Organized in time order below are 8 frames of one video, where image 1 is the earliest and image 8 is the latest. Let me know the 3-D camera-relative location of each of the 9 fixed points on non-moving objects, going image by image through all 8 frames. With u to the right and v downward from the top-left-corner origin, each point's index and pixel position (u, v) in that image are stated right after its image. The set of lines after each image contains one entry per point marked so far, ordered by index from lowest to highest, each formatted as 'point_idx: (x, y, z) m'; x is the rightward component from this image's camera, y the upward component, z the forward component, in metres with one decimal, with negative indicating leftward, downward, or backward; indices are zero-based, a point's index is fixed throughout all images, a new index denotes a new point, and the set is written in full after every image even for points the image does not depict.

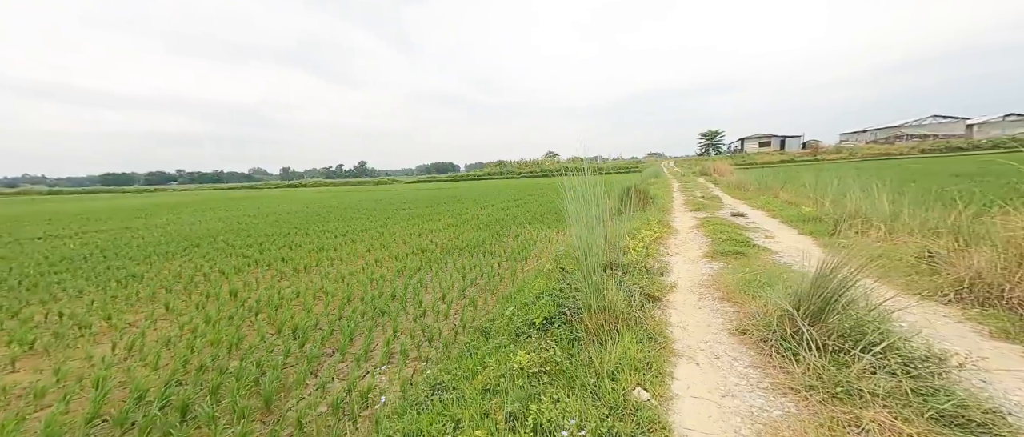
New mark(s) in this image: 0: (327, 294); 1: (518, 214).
0: (-4.5, -1.9, +7.8) m
1: (+0.3, -0.1, +16.0) m
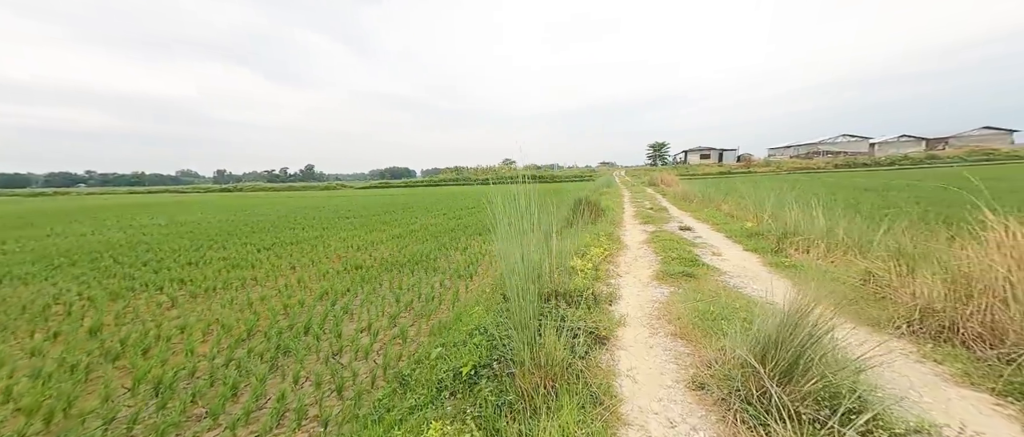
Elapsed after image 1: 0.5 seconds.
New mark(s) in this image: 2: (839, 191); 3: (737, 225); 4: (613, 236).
0: (-5.8, -2.2, +6.3) m
1: (-2.0, -0.6, +15.1) m
2: (+17.1, +1.3, +16.6) m
3: (+5.9, -0.2, +8.3) m
4: (+2.5, -0.4, +8.0) m
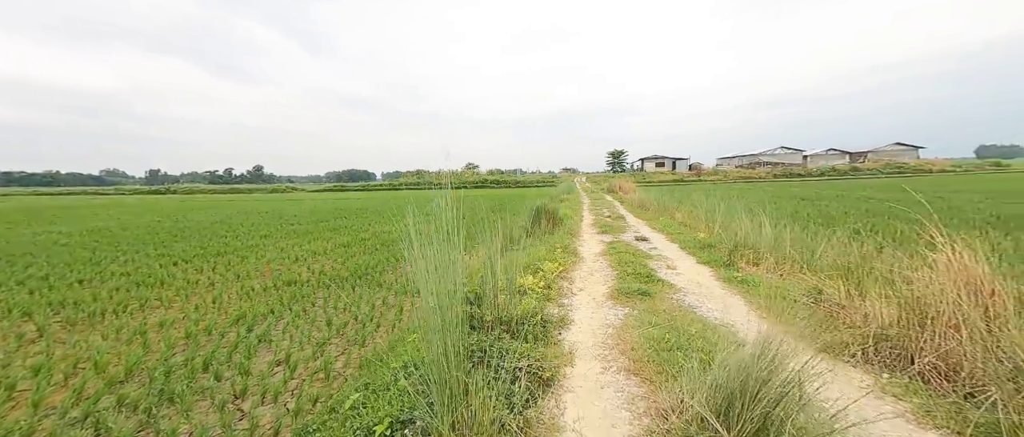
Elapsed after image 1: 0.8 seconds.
0: (-6.7, -2.4, +5.1) m
1: (-3.9, -0.9, +14.2) m
2: (+14.9, +0.9, +17.8) m
3: (+4.7, -0.5, +8.3) m
4: (+1.4, -0.7, +7.6) m
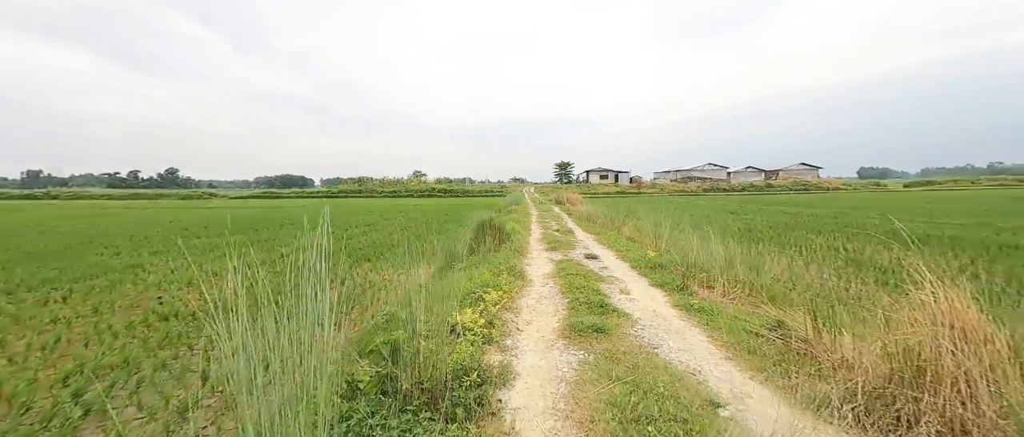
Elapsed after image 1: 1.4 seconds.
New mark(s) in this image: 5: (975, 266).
0: (-7.5, -2.7, +3.1) m
1: (-6.2, -1.4, +12.6) m
2: (+11.9, +0.2, +19.1) m
3: (+3.3, -0.9, +8.1) m
4: (+0.1, -1.1, +6.9) m
5: (+10.6, -1.2, +7.3) m
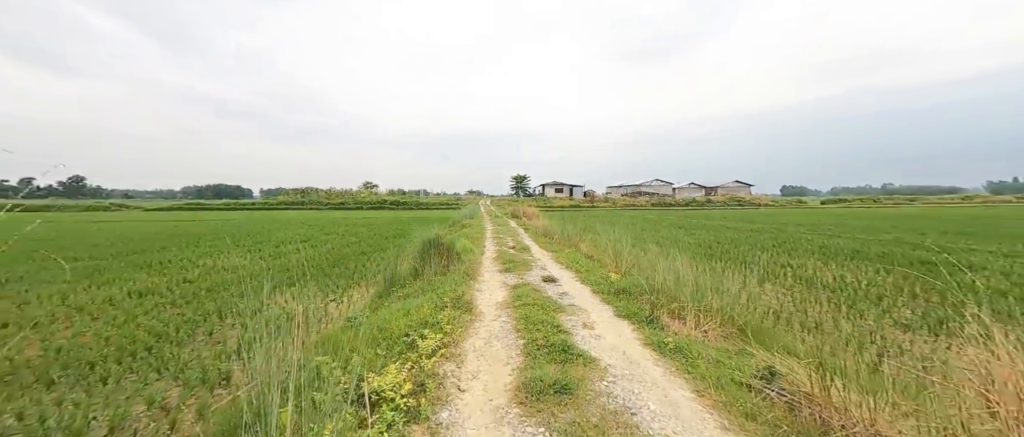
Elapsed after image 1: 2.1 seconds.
0: (-8.0, -2.9, +1.1) m
1: (-7.9, -2.0, +10.7) m
2: (+9.2, -0.7, +19.6) m
3: (+2.1, -1.3, +7.5) m
4: (-0.9, -1.4, +5.9) m
5: (+9.5, -1.6, +7.6) m
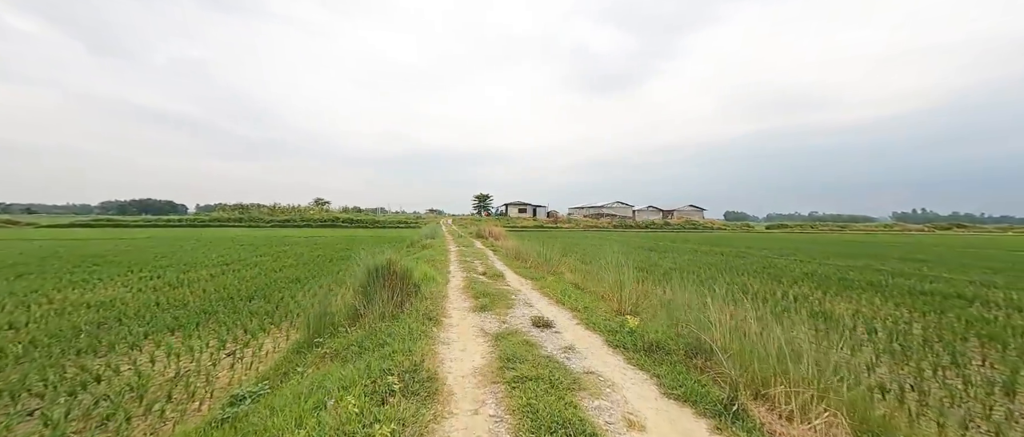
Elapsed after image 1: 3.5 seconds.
0: (-7.5, -2.7, -1.9) m
1: (-8.6, -2.5, +7.8) m
2: (+7.4, -2.0, +18.6) m
3: (+1.8, -1.7, +5.8) m
4: (-1.0, -1.7, +3.8) m
5: (+9.0, -2.2, +6.8) m
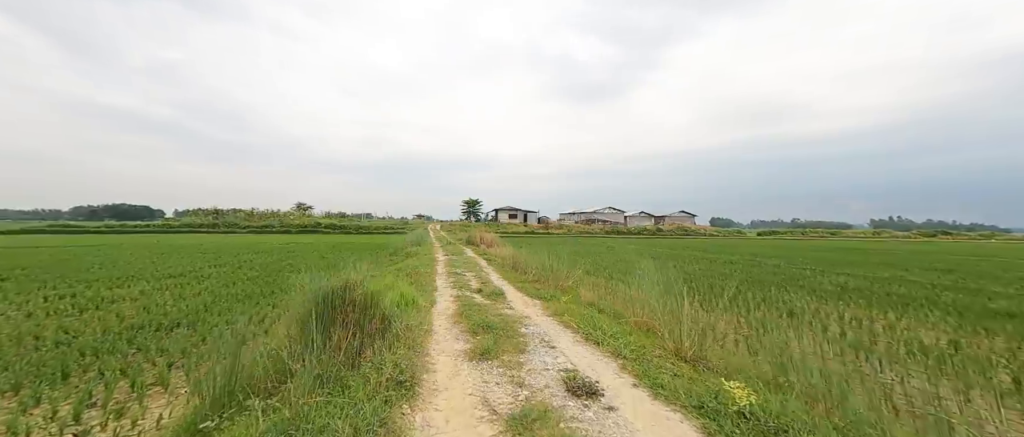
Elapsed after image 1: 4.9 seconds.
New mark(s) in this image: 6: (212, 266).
0: (-7.0, -2.6, -4.2) m
1: (-8.4, -2.5, +5.4) m
2: (+7.1, -2.3, +16.9) m
3: (+2.0, -1.8, +3.8) m
4: (-0.8, -1.7, +1.8) m
5: (+9.2, -2.3, +5.0) m
6: (-17.1, -2.7, +18.1) m
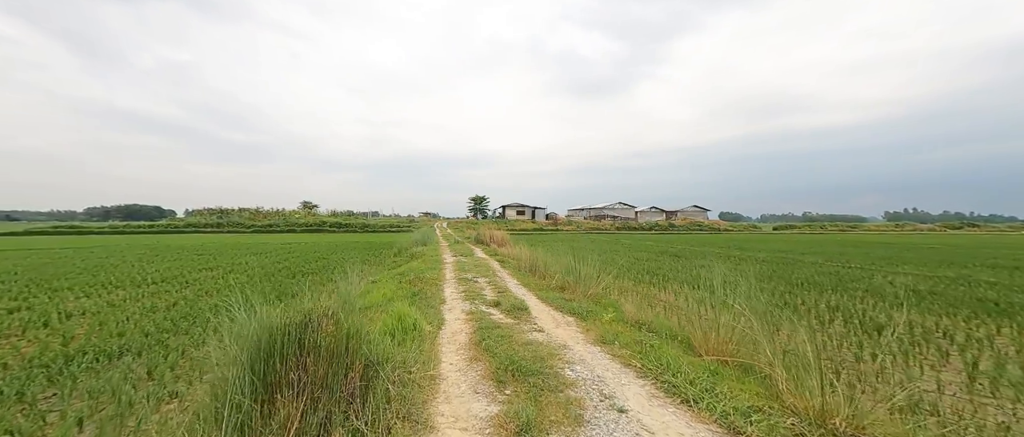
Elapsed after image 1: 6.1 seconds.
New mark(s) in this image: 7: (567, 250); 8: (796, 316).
0: (-6.7, -2.7, -5.6) m
1: (-7.9, -2.5, +4.0) m
2: (+7.8, -2.1, +15.2) m
3: (+2.4, -1.7, +2.2) m
4: (-0.3, -1.7, +0.2) m
5: (+9.7, -2.1, +3.3) m
6: (-16.4, -2.7, +16.8) m
7: (+3.1, -1.6, +16.6) m
8: (+7.1, -2.2, +7.9) m
